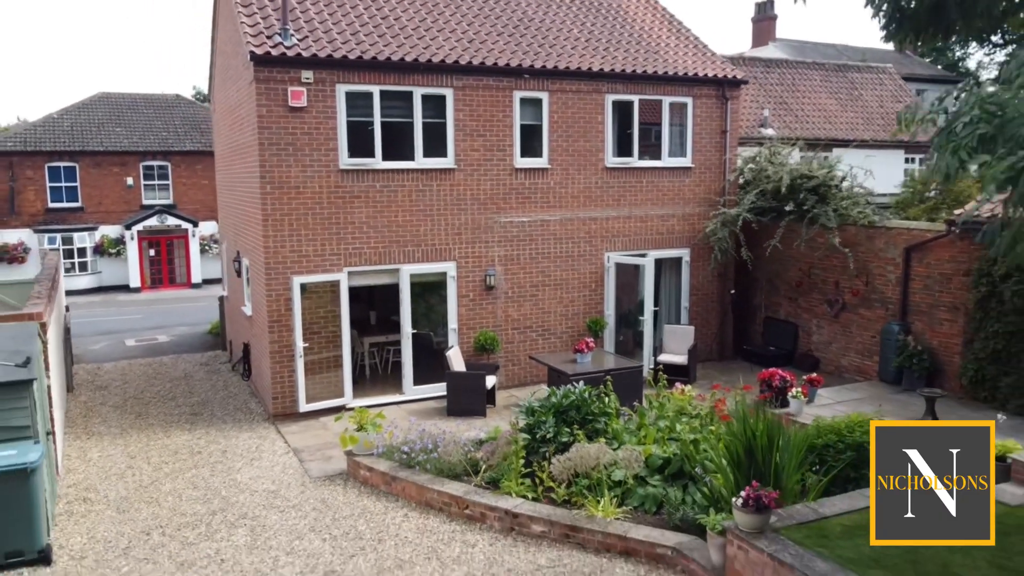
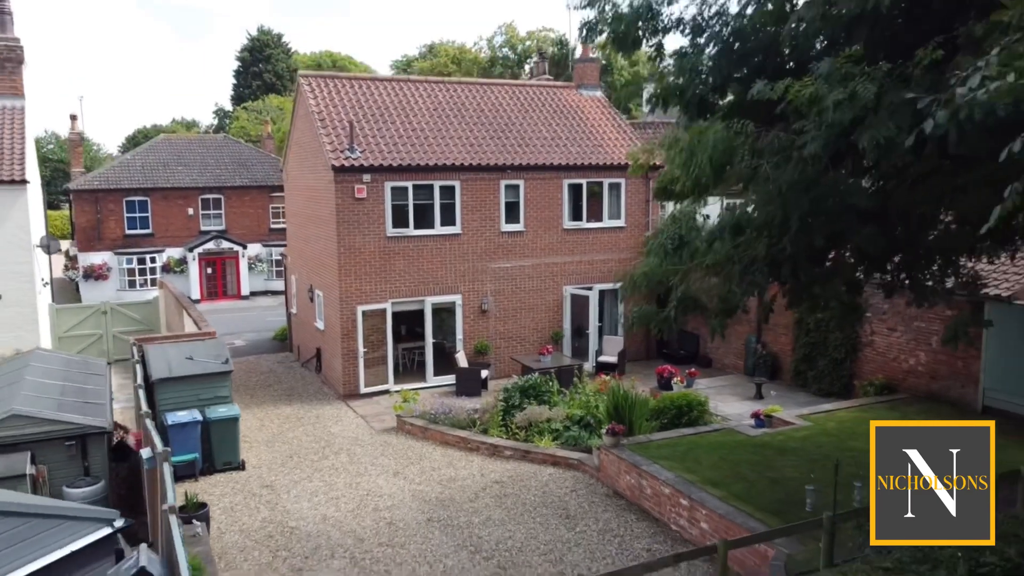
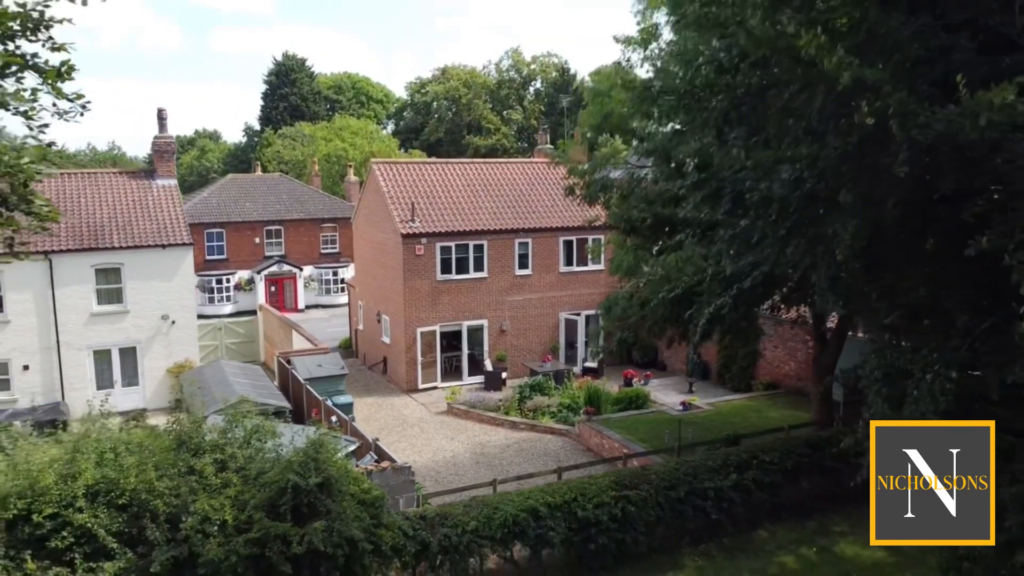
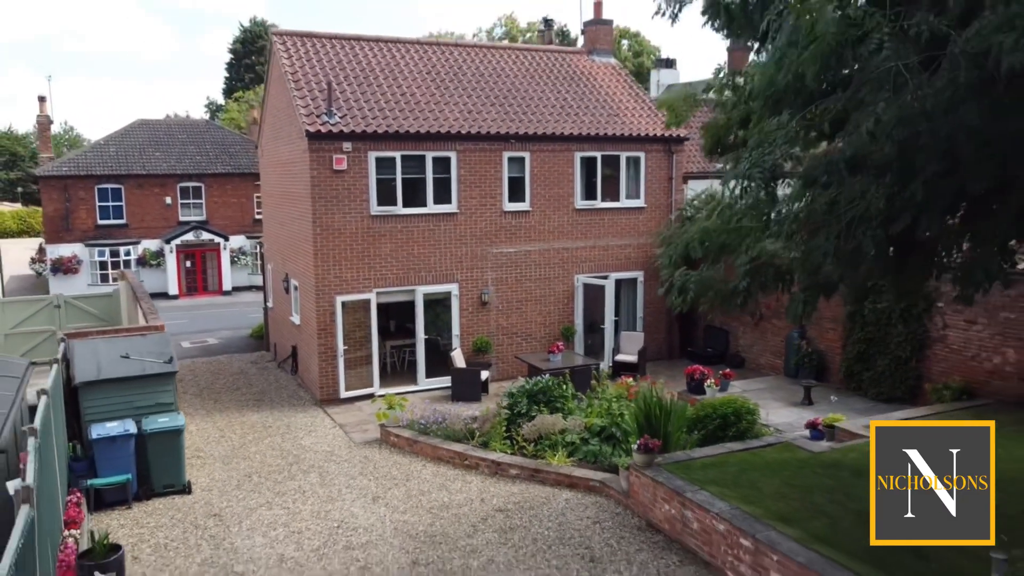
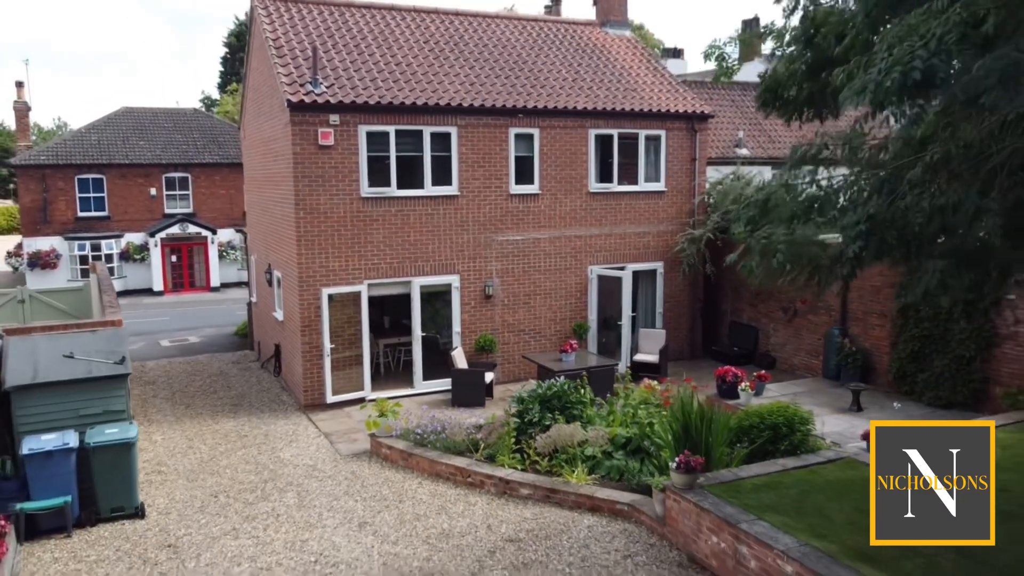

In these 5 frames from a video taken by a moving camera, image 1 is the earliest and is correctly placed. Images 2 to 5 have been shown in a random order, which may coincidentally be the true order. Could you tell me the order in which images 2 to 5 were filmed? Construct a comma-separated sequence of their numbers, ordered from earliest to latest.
5, 4, 2, 3
